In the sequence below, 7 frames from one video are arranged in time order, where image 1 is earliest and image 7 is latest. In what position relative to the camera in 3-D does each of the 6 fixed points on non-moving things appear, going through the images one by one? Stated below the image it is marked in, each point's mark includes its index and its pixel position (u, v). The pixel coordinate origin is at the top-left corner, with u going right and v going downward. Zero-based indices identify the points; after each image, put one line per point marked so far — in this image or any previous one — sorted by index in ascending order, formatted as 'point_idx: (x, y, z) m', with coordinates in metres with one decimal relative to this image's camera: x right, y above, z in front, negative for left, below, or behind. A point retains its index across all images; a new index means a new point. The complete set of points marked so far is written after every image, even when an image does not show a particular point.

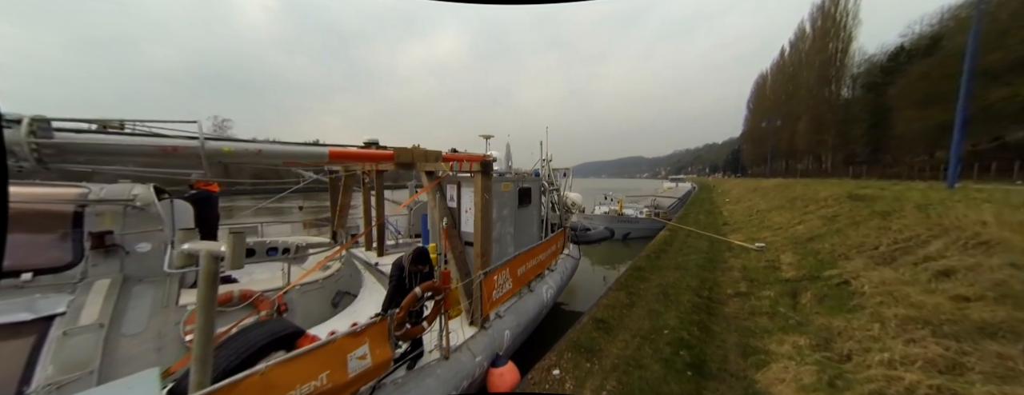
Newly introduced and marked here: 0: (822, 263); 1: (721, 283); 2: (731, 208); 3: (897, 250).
0: (+5.5, -1.2, +5.0) m
1: (+4.0, -1.6, +5.4) m
2: (+12.0, -0.5, +15.4) m
3: (+5.9, -0.8, +4.3) m
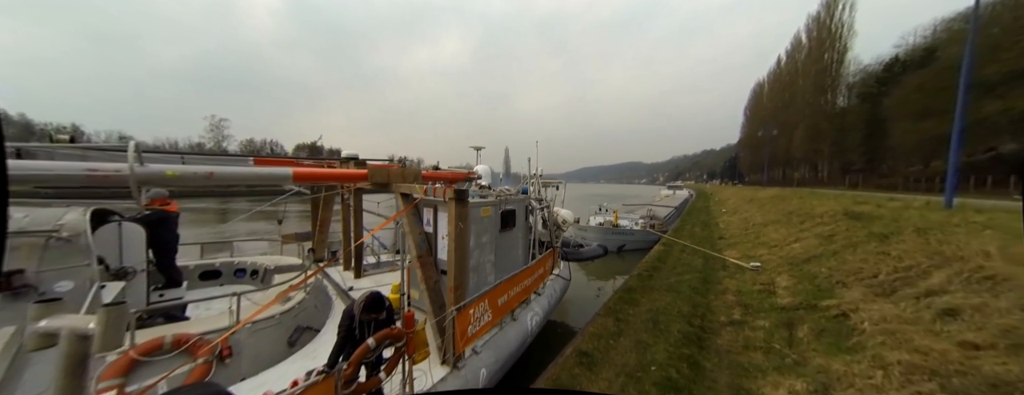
0: (+5.2, -1.6, +4.8) m
1: (+3.7, -2.0, +5.1) m
2: (+11.6, -1.2, +15.2) m
3: (+5.6, -1.2, +4.1) m
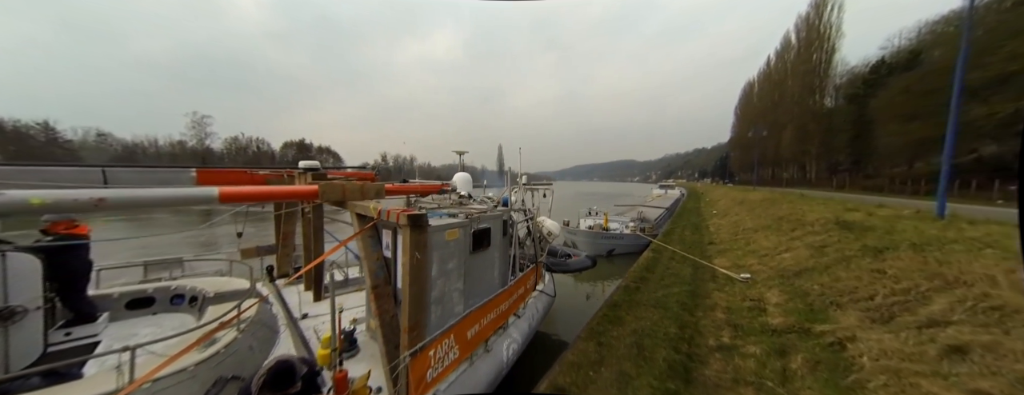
0: (+4.8, -1.8, +4.5) m
1: (+3.3, -2.3, +4.8) m
2: (+11.0, -1.3, +15.1) m
3: (+5.2, -1.5, +3.8) m
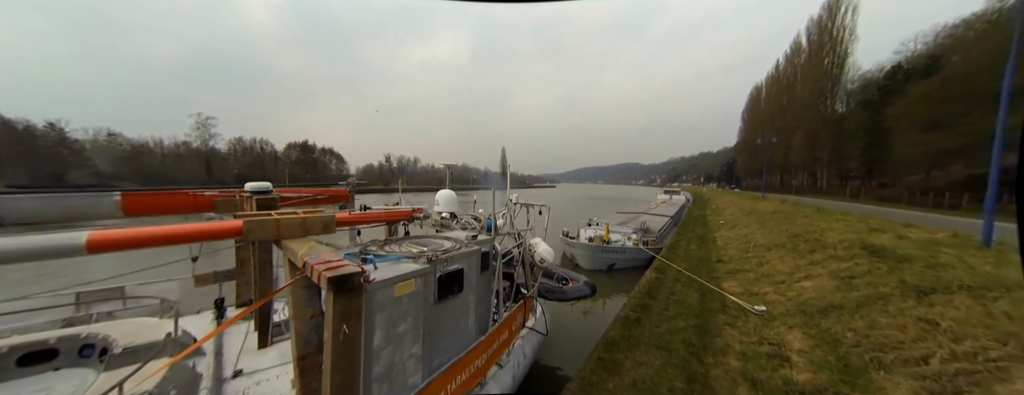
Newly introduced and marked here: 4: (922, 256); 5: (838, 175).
0: (+4.5, -2.3, +3.8) m
1: (+3.0, -2.7, +4.1) m
2: (+10.8, -1.9, +14.2) m
3: (+4.9, -1.9, +3.1) m
4: (+8.2, -1.2, +5.6) m
5: (+19.4, +1.3, +16.7) m
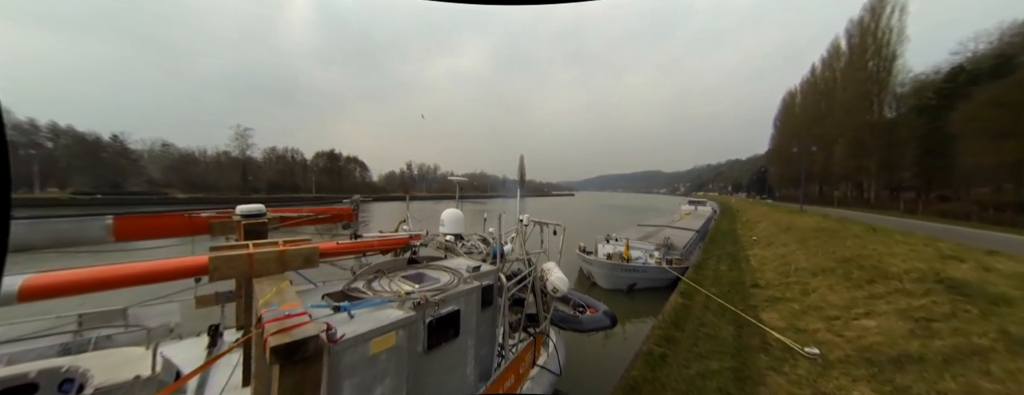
0: (+4.5, -2.7, +3.0) m
1: (+3.0, -3.1, +3.4) m
2: (+11.5, -2.6, +13.0) m
3: (+4.9, -2.3, +2.2) m
4: (+8.3, -1.6, +4.6) m
5: (+20.3, +0.5, +15.0) m
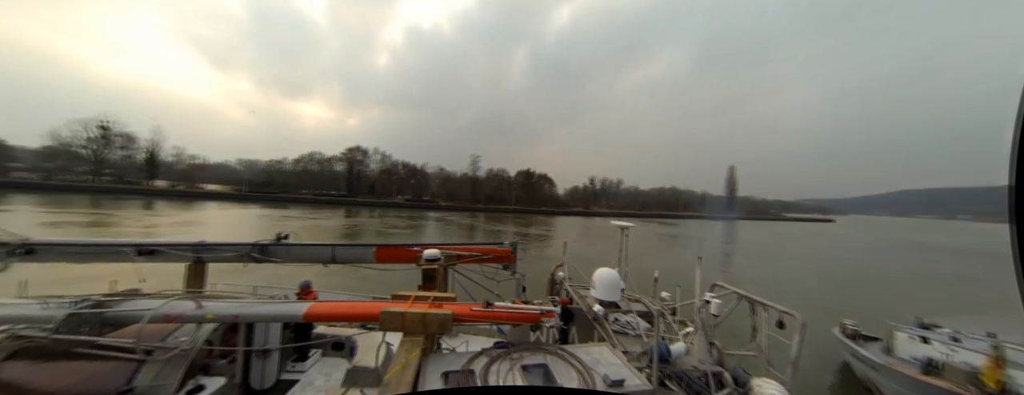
0: (+4.5, -3.6, -0.9) m
1: (+3.5, -4.0, +0.3) m
2: (+16.0, -4.2, +3.2) m
3: (+4.4, -3.2, -1.7) m
4: (+8.6, -2.7, -1.8) m
5: (+24.5, -1.4, -0.3) m
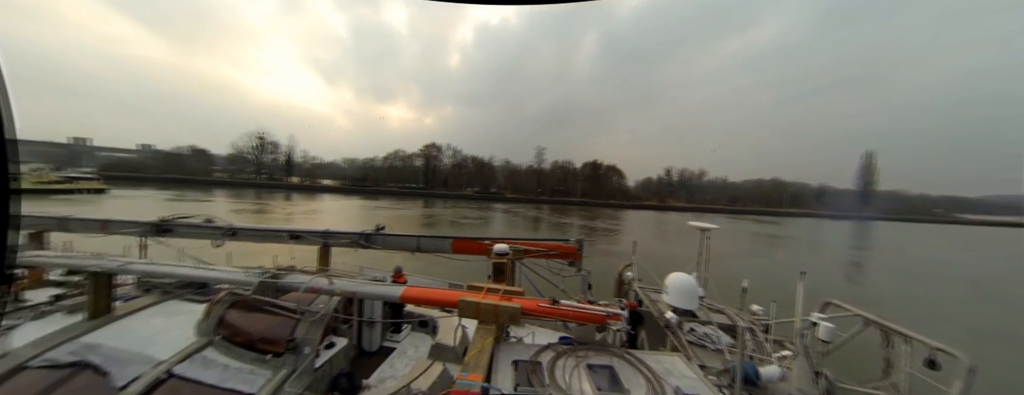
0: (+4.2, -3.8, -1.7) m
1: (+3.5, -4.2, -0.2) m
2: (+16.3, -4.5, -0.3) m
3: (+3.9, -3.4, -2.4) m
4: (+8.0, -3.0, -3.5) m
5: (+23.8, -2.0, -5.7) m
